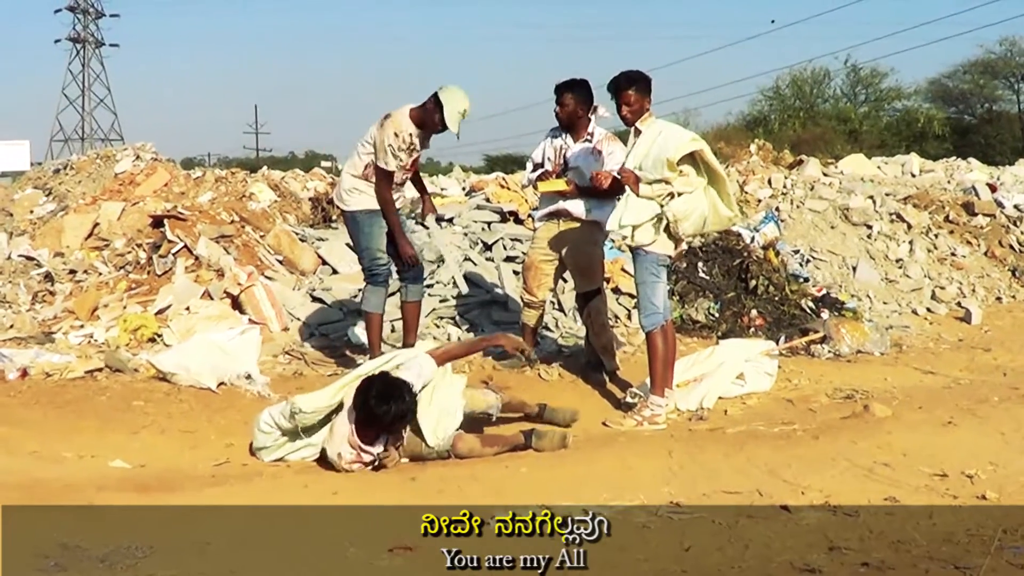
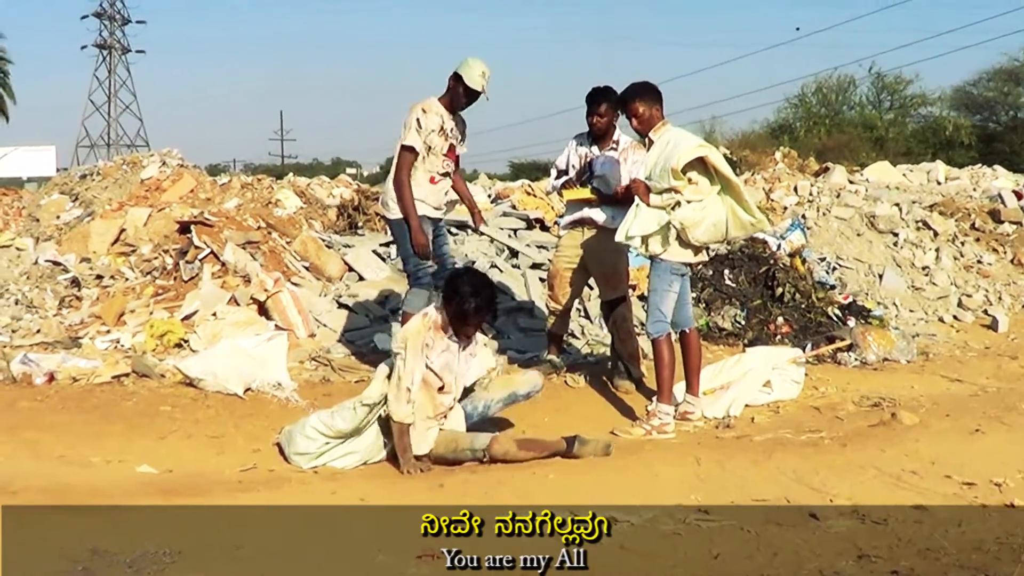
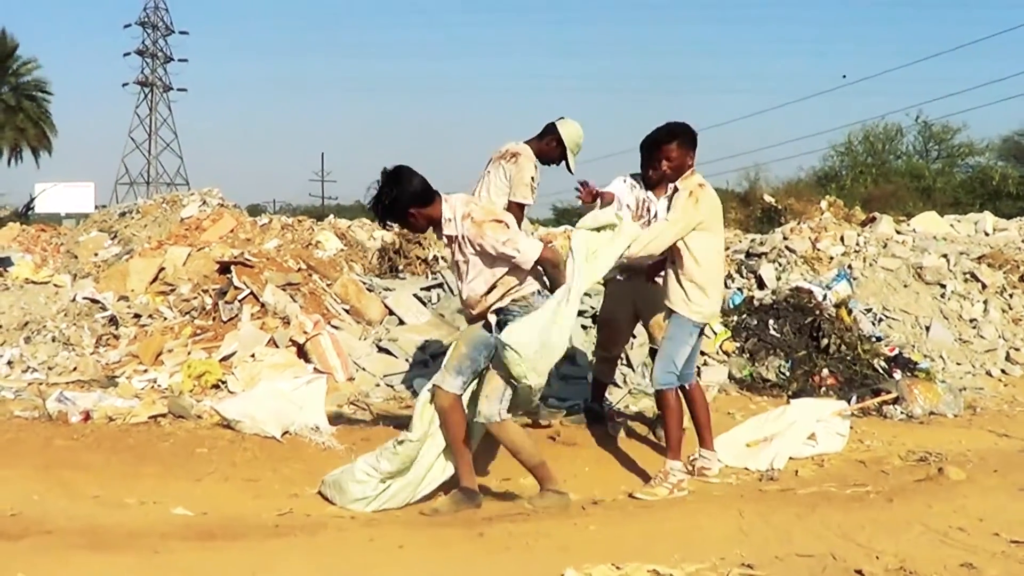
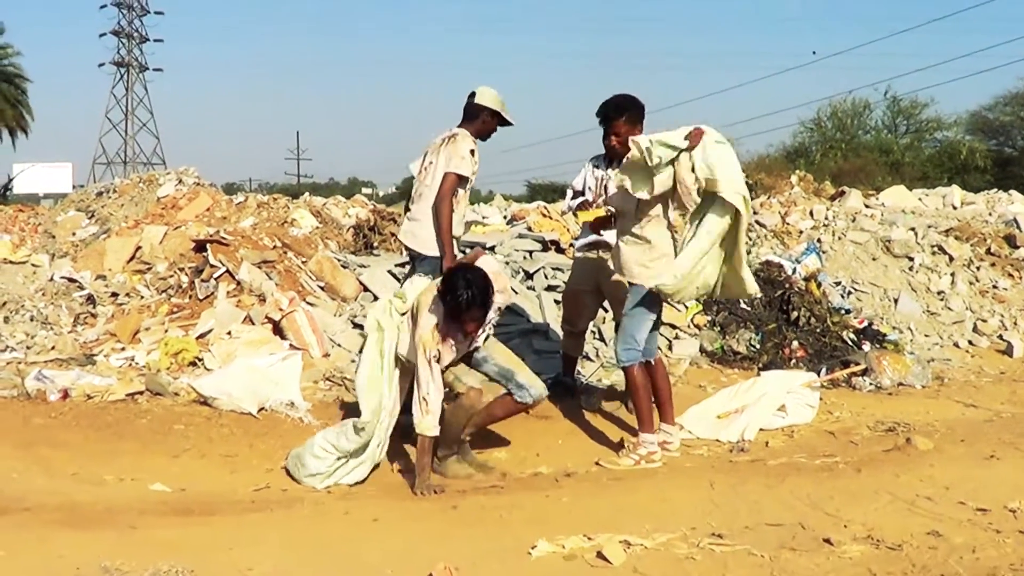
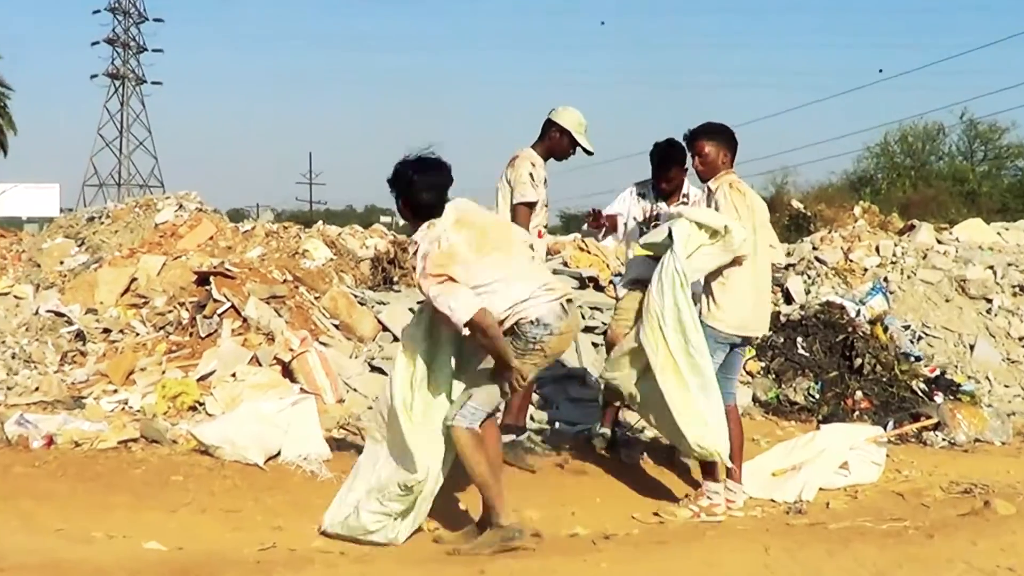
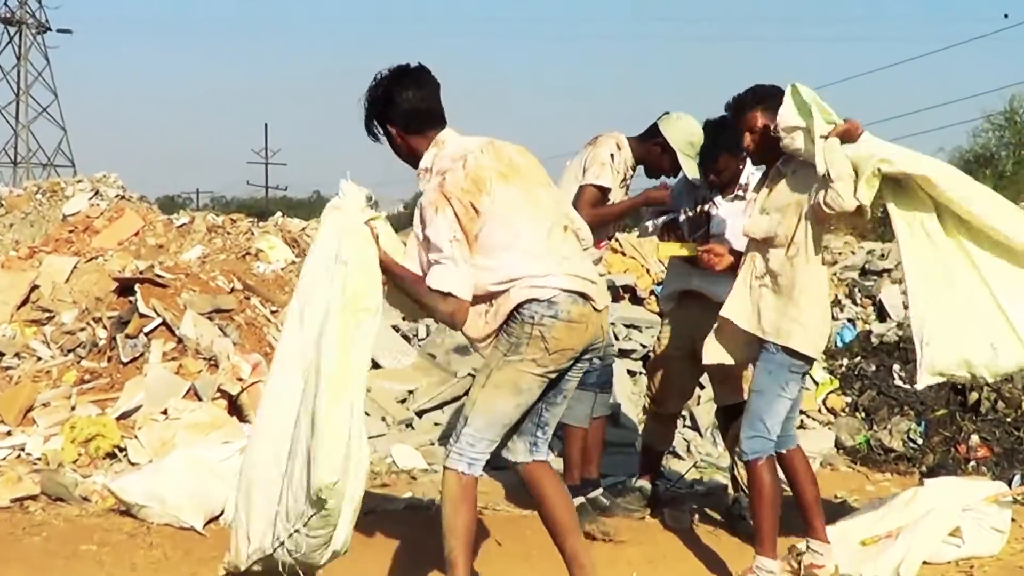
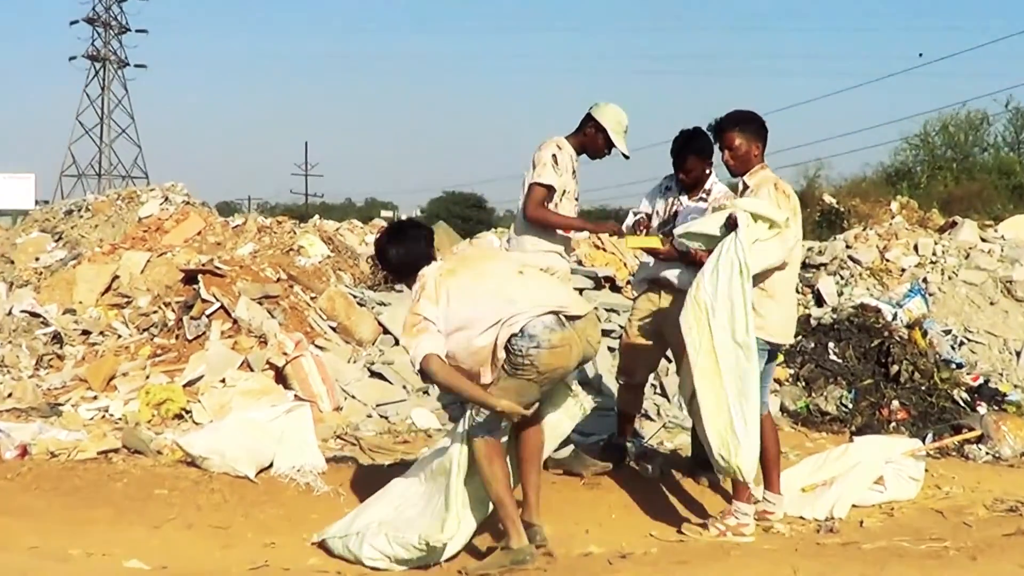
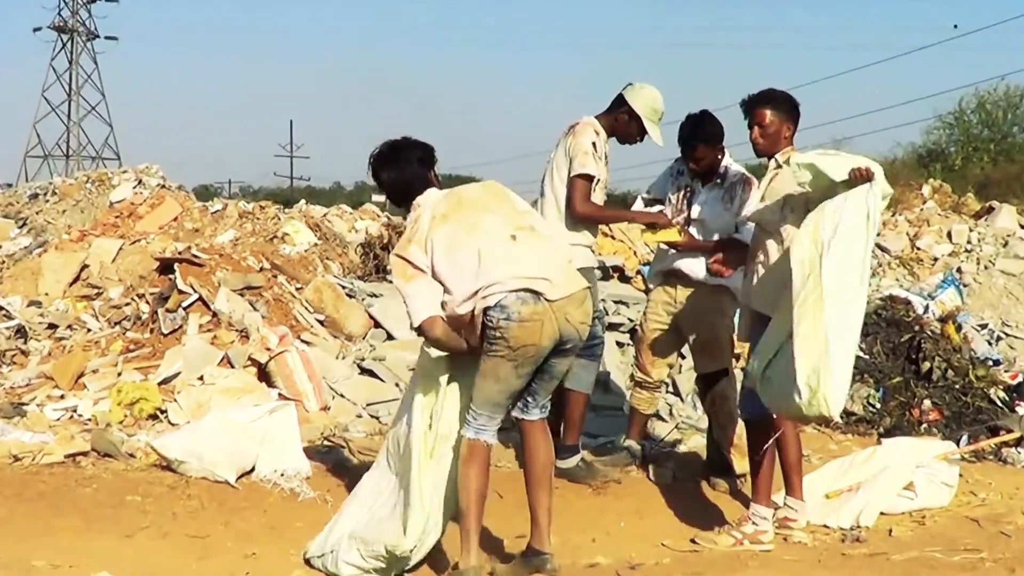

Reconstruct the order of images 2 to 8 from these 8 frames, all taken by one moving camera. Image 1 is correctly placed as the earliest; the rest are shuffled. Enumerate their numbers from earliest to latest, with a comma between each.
2, 4, 3, 5, 7, 8, 6
